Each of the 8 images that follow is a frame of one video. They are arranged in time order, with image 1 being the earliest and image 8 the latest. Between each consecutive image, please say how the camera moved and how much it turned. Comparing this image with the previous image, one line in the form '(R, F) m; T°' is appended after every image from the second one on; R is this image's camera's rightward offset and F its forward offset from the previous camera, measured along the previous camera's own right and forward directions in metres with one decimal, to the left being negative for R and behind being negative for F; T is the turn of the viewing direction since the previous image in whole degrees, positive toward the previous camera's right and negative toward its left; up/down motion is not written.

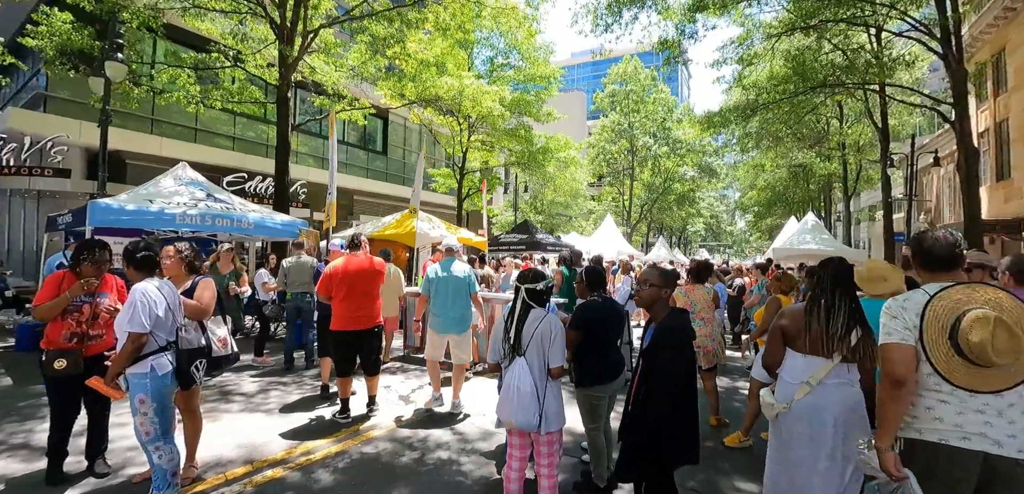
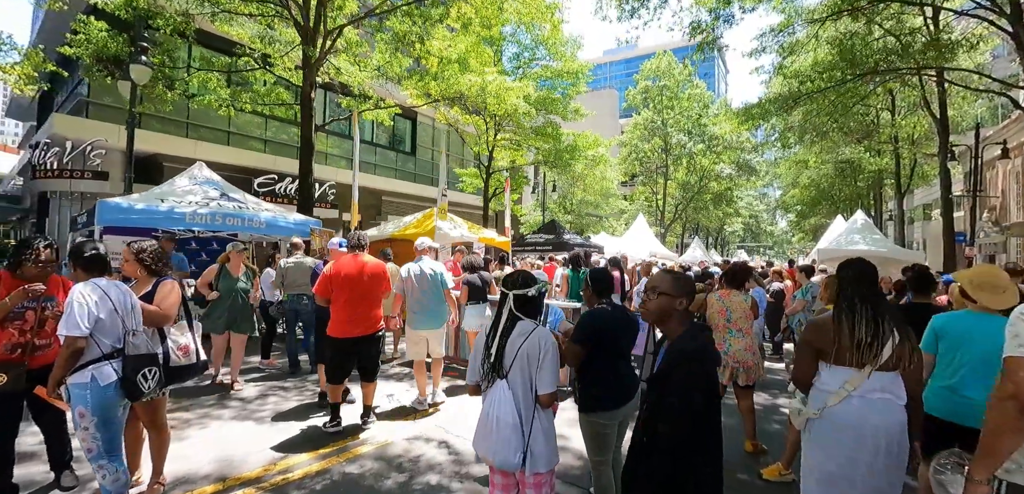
(+0.2, +0.4) m; -4°
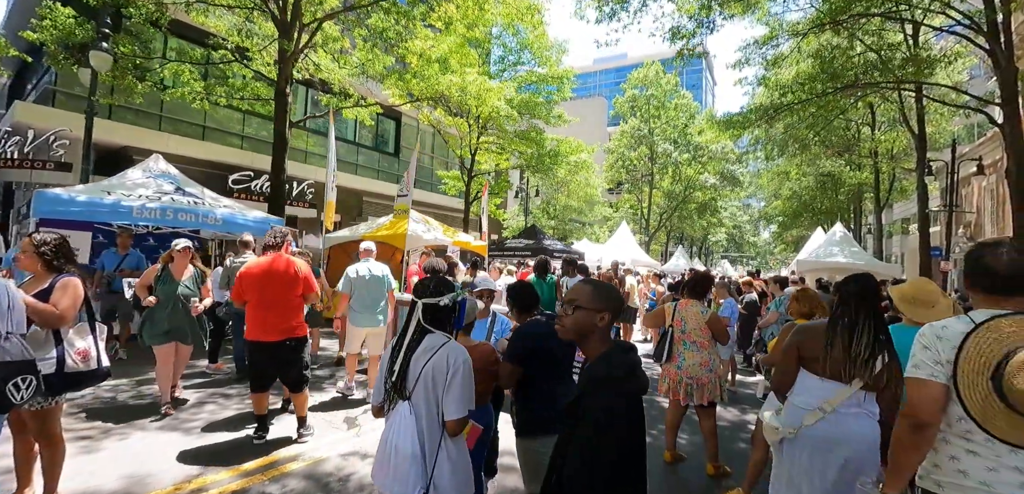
(+0.2, +0.2) m; +2°
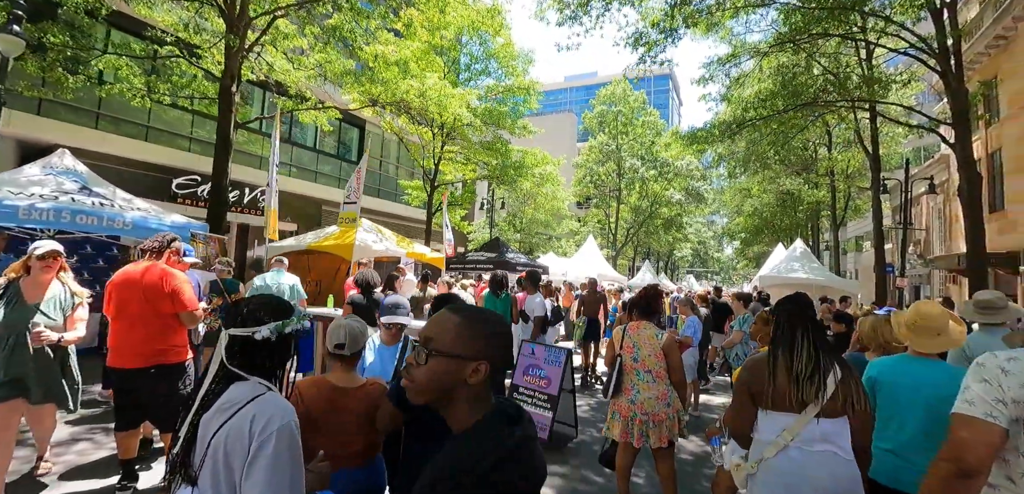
(+0.2, +0.4) m; +3°
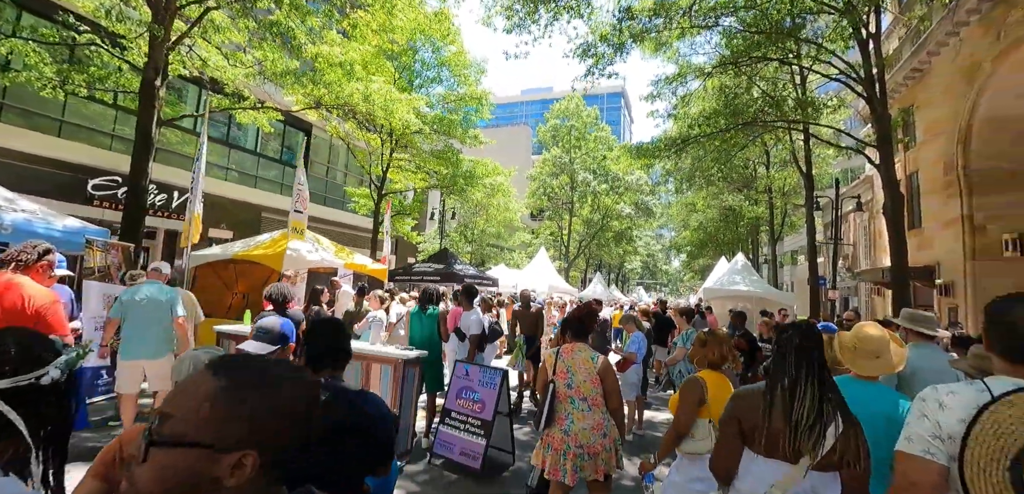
(+0.1, +0.2) m; +5°
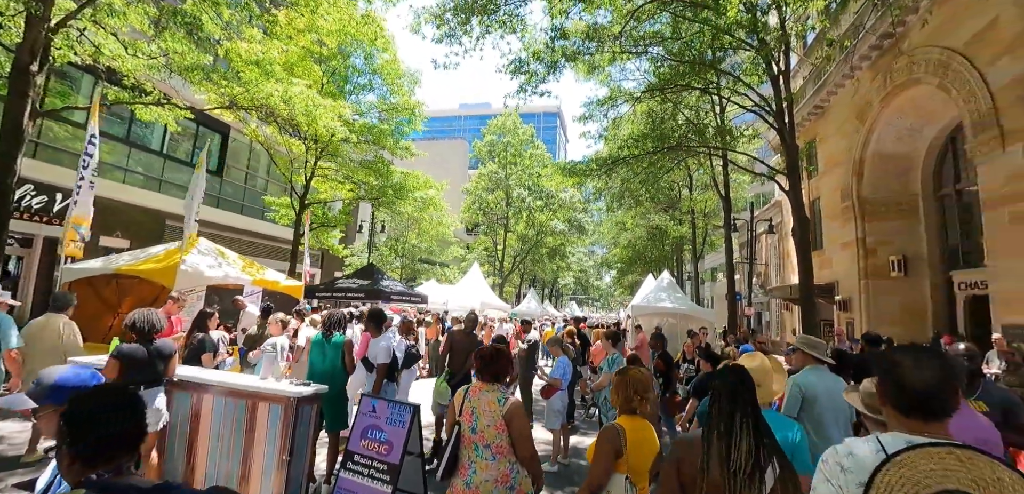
(+0.1, +0.3) m; +7°
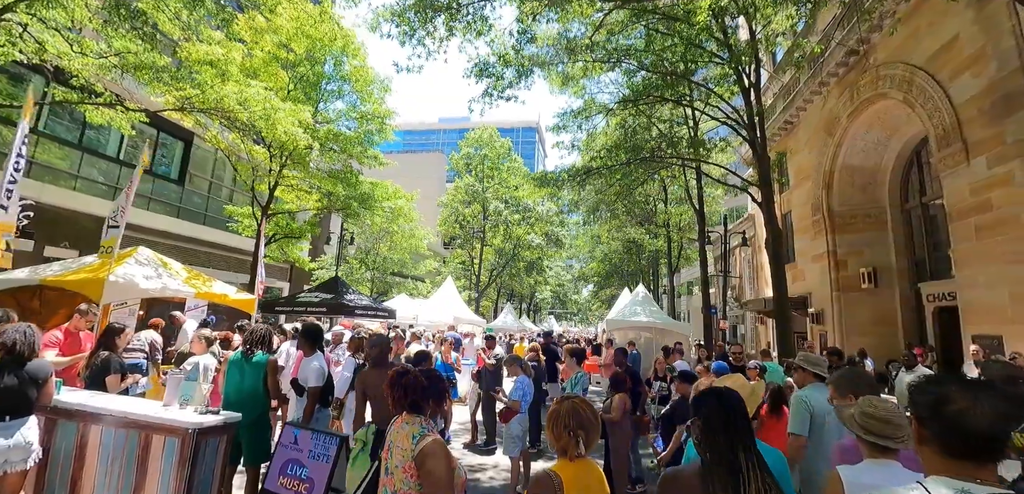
(+0.2, +0.4) m; +2°
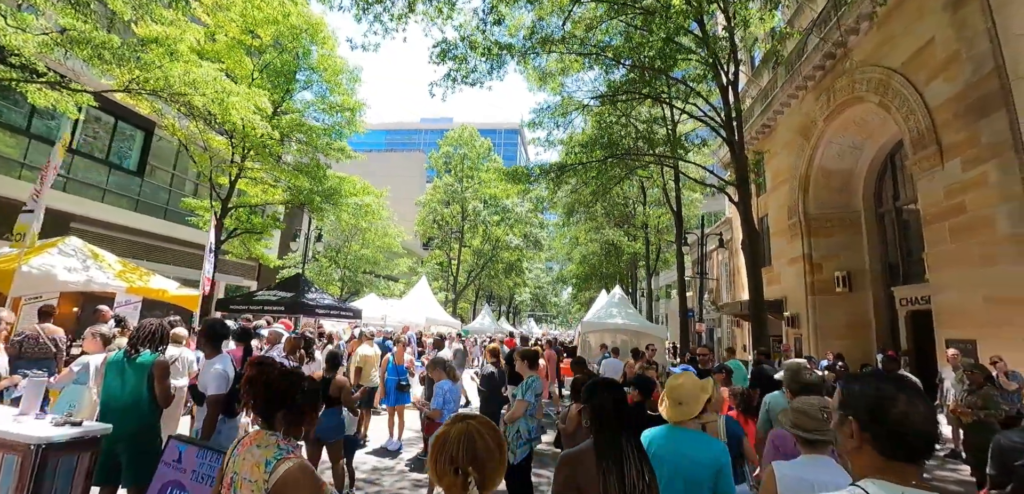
(+0.2, +0.4) m; +2°
